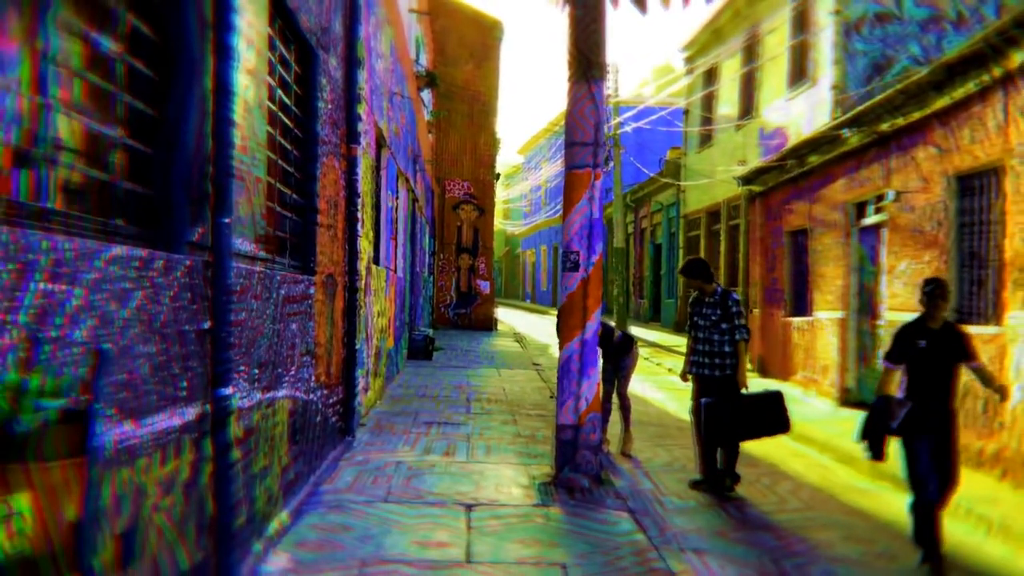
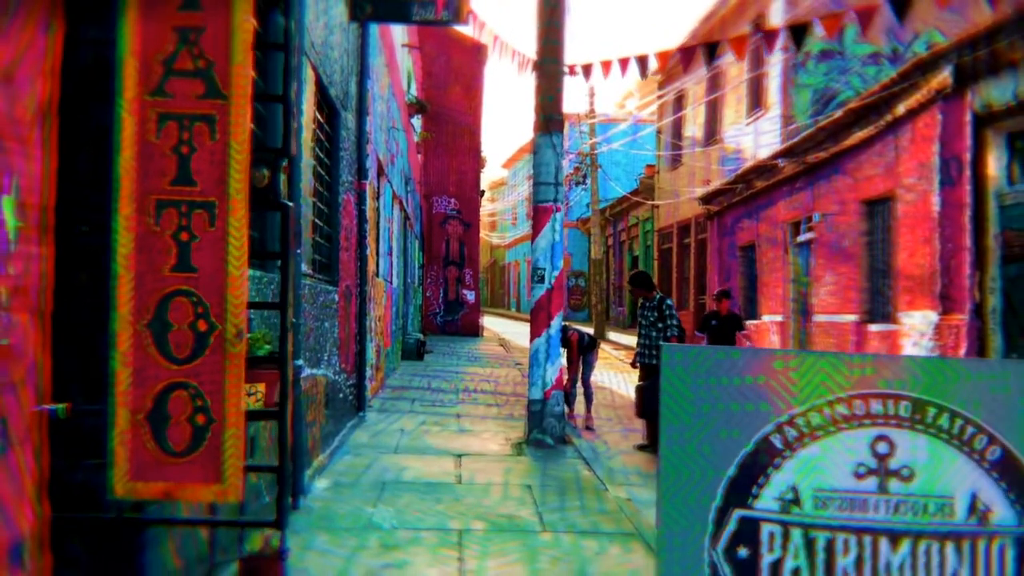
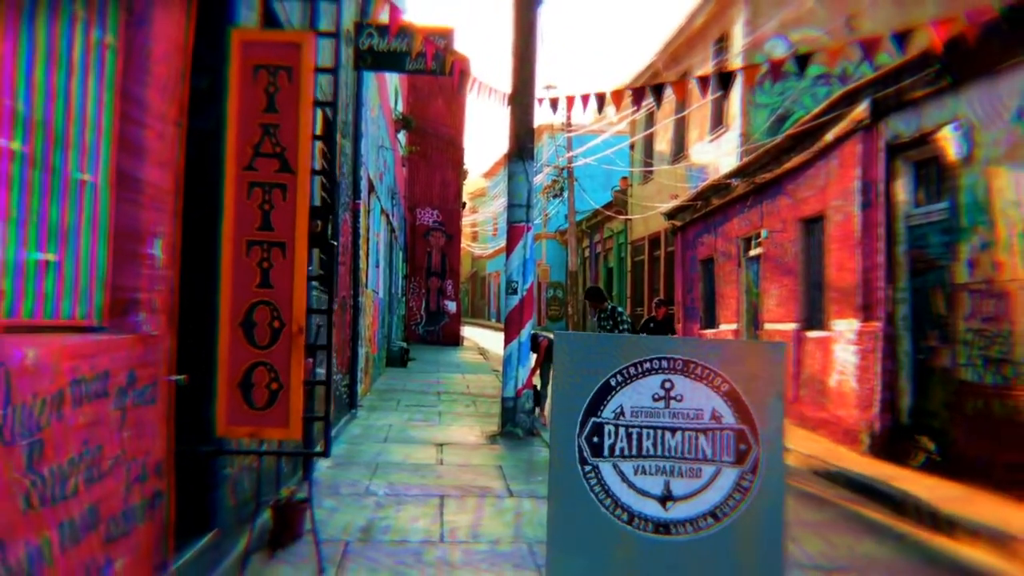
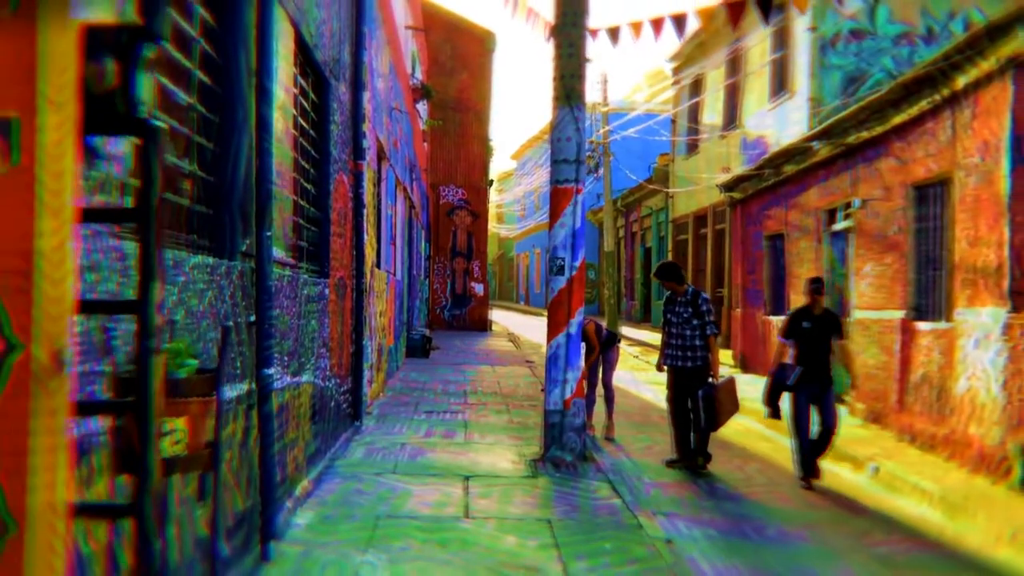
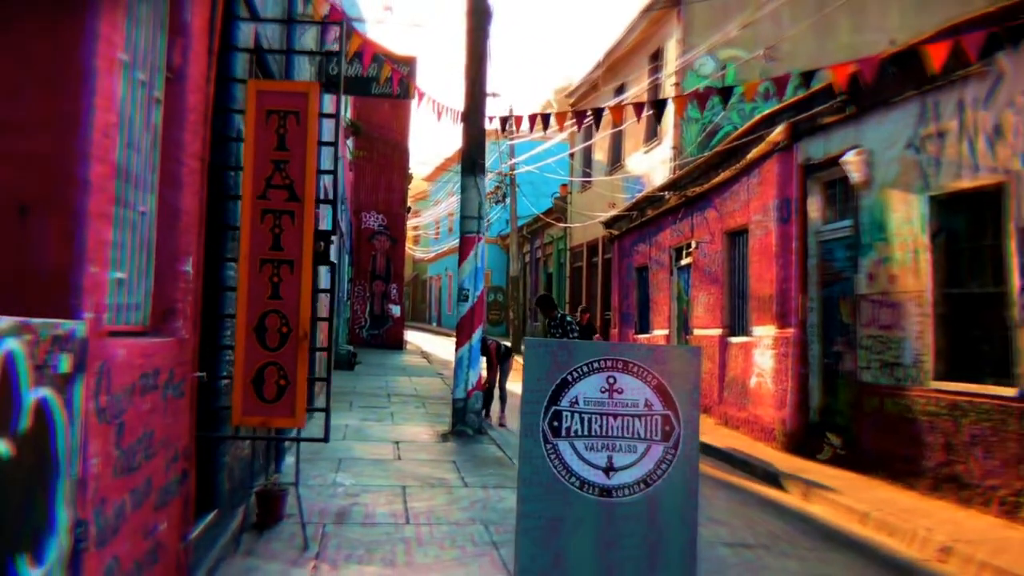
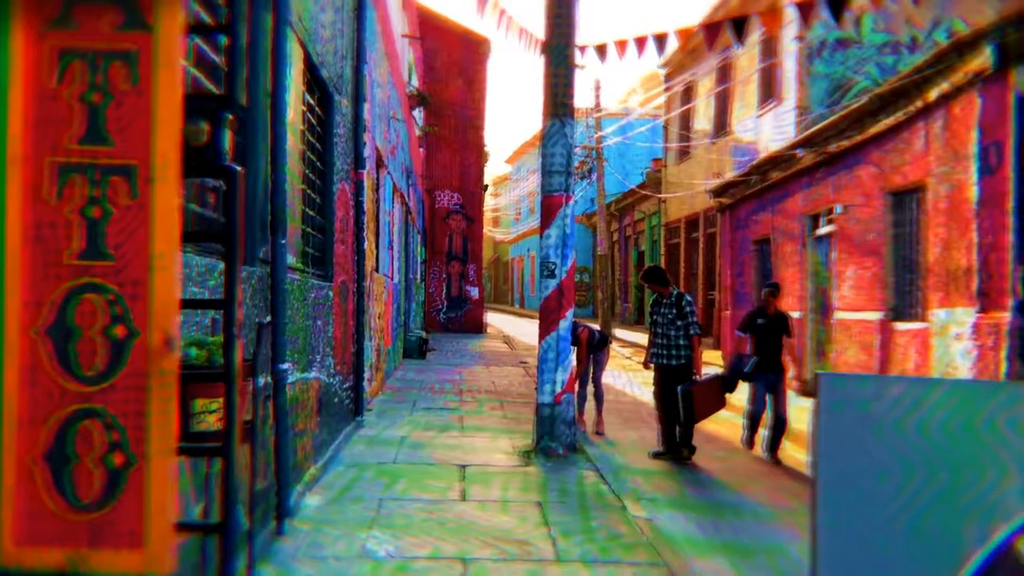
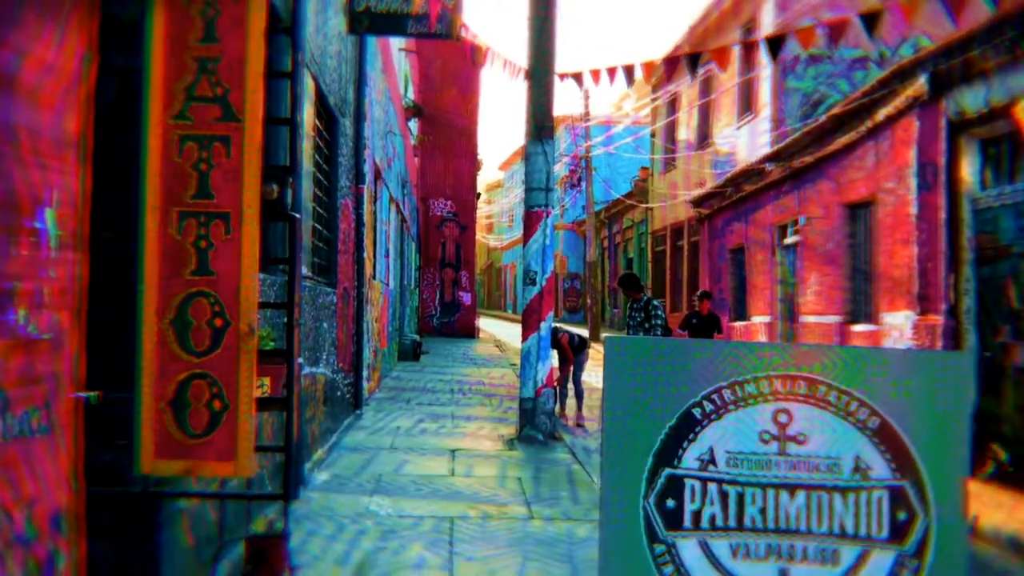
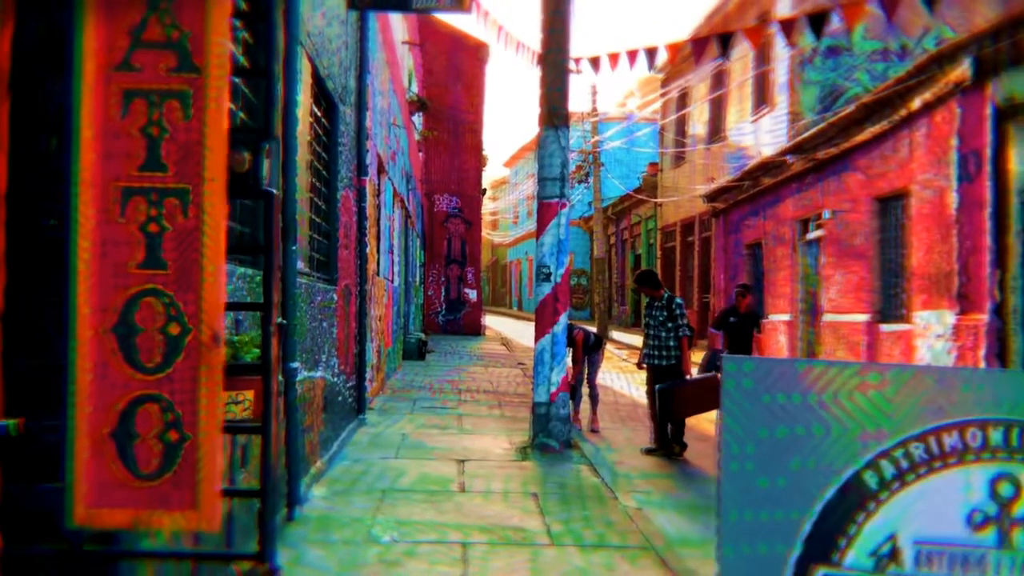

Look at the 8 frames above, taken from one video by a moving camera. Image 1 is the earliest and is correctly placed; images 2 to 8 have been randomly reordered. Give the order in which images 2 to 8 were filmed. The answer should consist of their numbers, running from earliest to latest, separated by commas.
4, 6, 8, 2, 7, 3, 5
